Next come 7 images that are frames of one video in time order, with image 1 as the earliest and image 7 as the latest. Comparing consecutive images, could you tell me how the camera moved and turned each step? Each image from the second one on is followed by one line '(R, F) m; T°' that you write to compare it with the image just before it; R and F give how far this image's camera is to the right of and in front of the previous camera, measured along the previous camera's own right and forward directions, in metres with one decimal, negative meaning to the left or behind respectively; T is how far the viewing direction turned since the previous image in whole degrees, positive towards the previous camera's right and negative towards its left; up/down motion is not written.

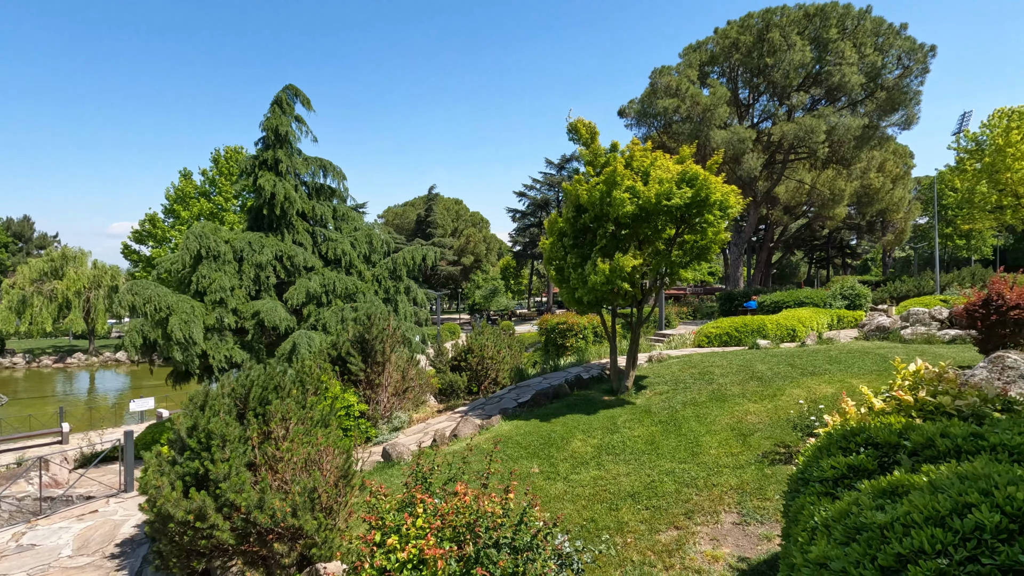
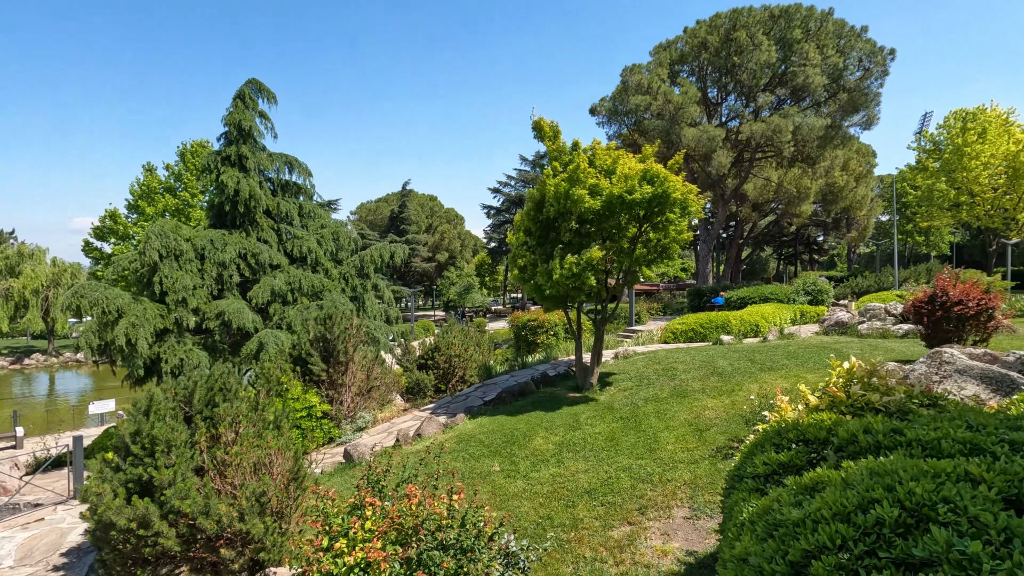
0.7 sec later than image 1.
(+0.2, 0.0) m; +2°
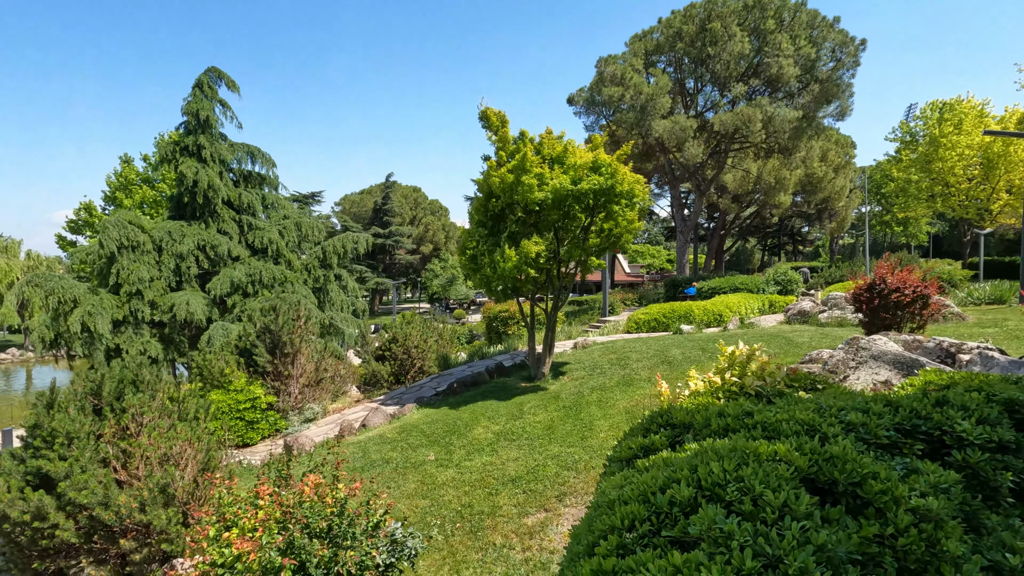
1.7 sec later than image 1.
(+0.7, 0.0) m; +1°
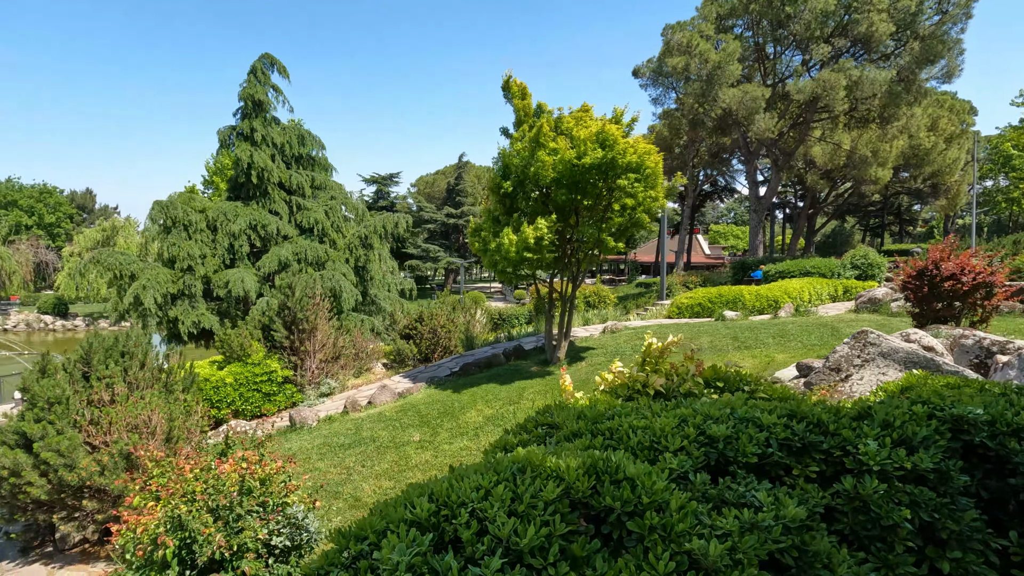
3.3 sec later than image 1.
(+1.1, +0.3) m; -9°
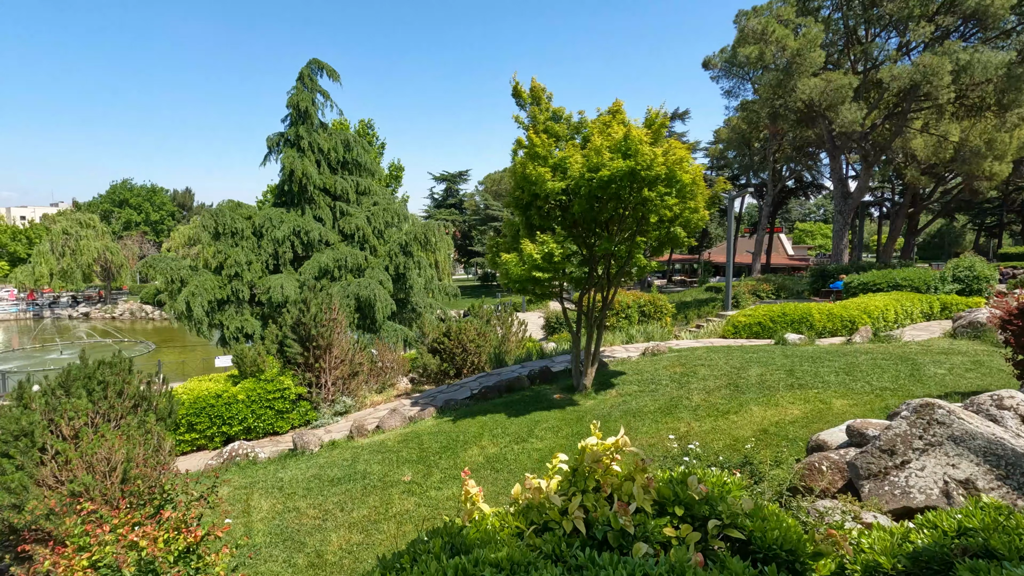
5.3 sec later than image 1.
(+0.8, +0.7) m; -8°
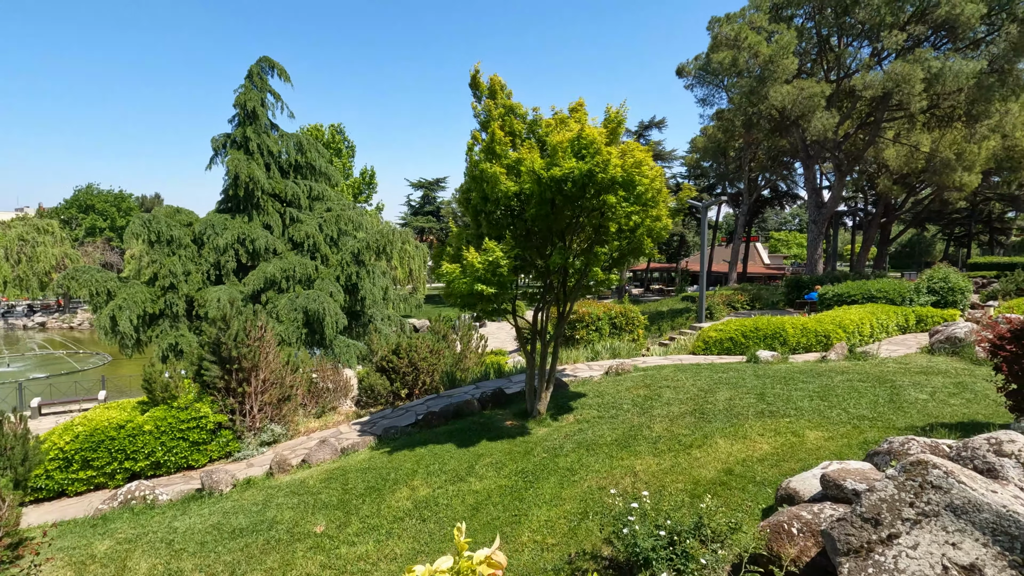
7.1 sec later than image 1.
(+0.5, +0.8) m; +2°
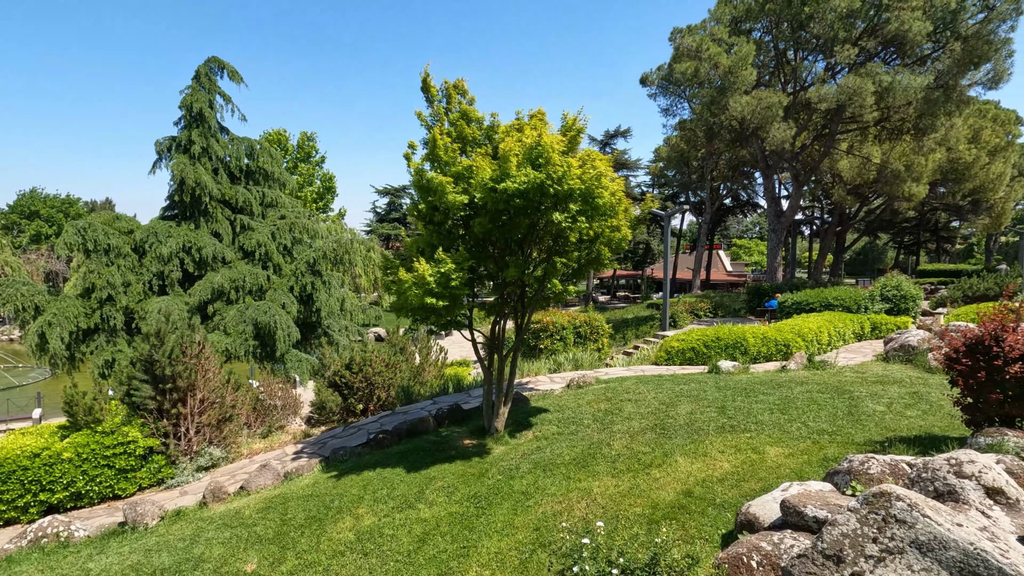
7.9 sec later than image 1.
(+0.2, +0.3) m; +3°
